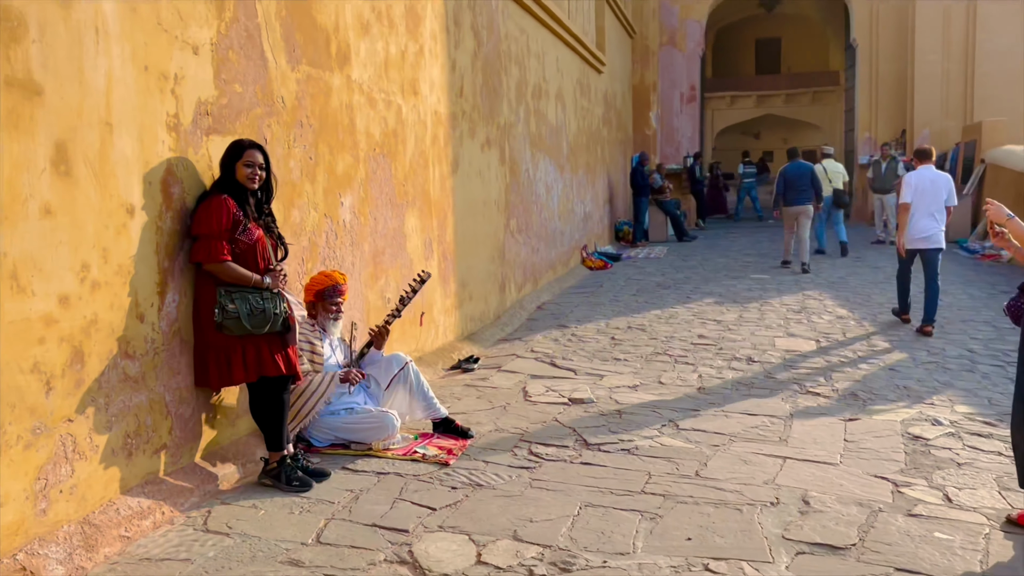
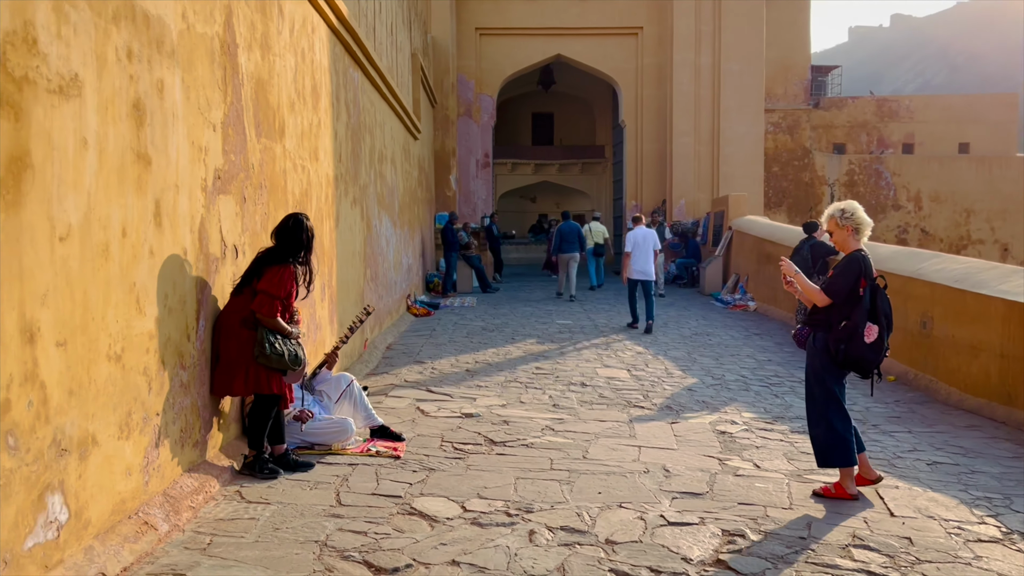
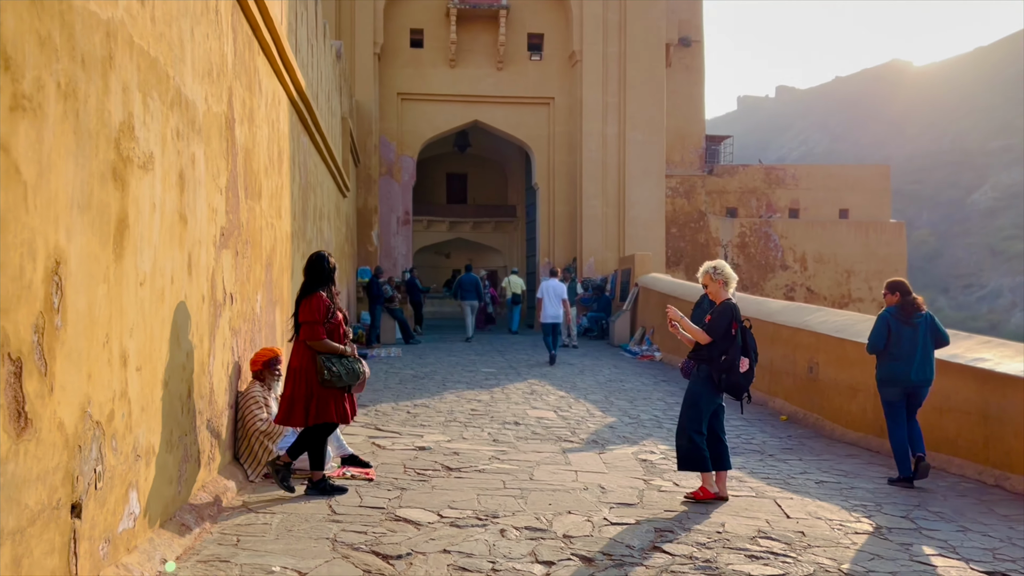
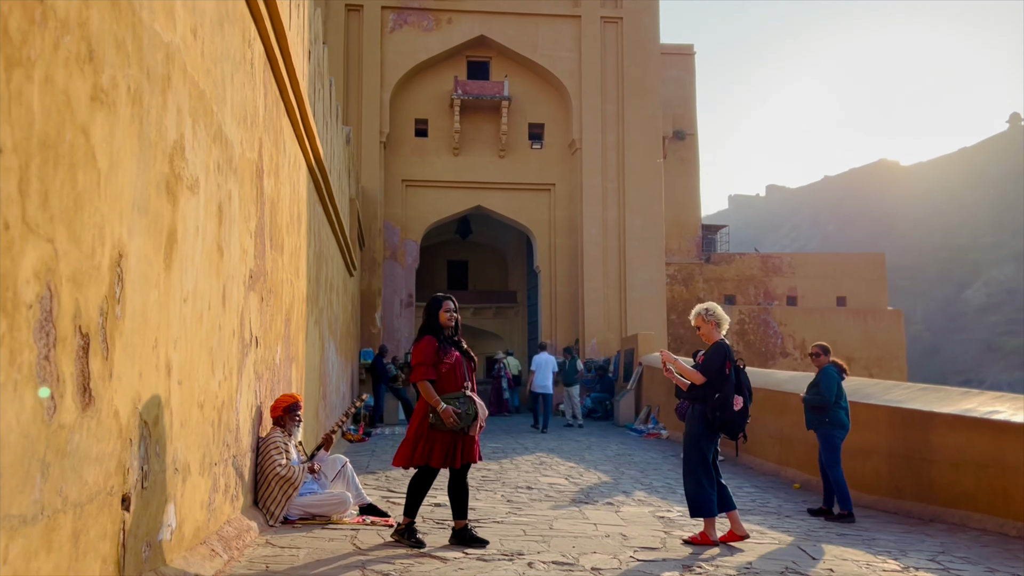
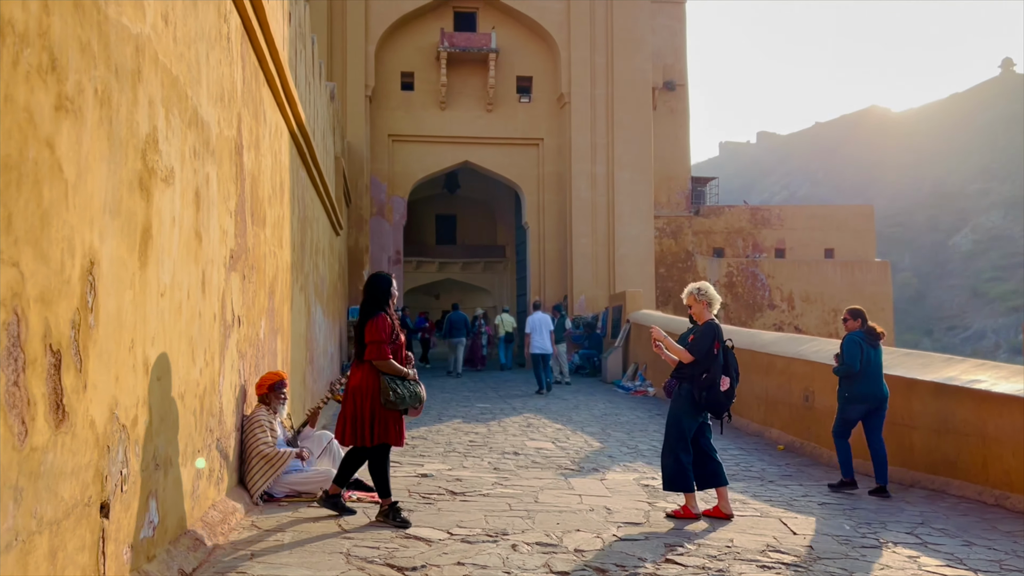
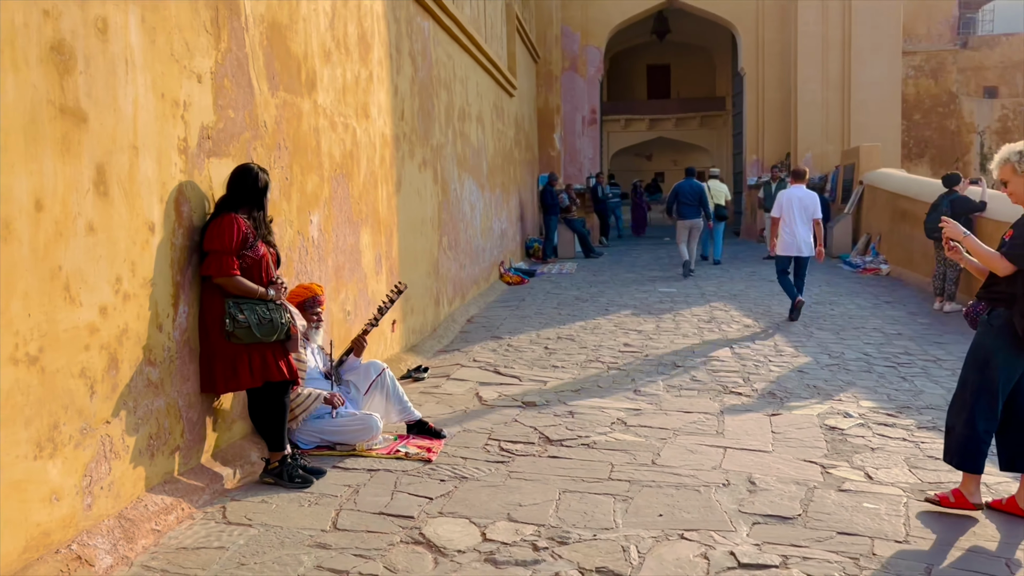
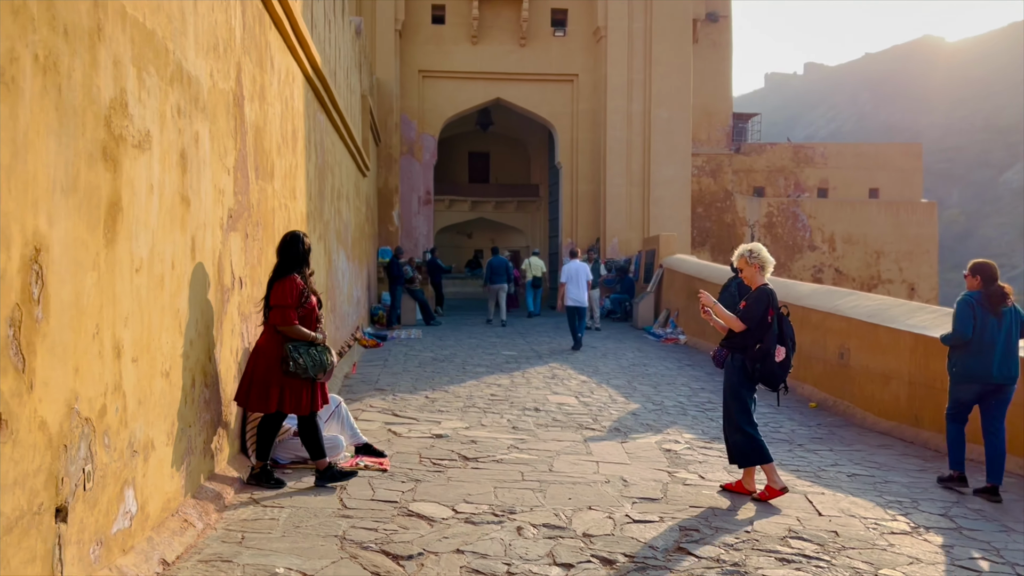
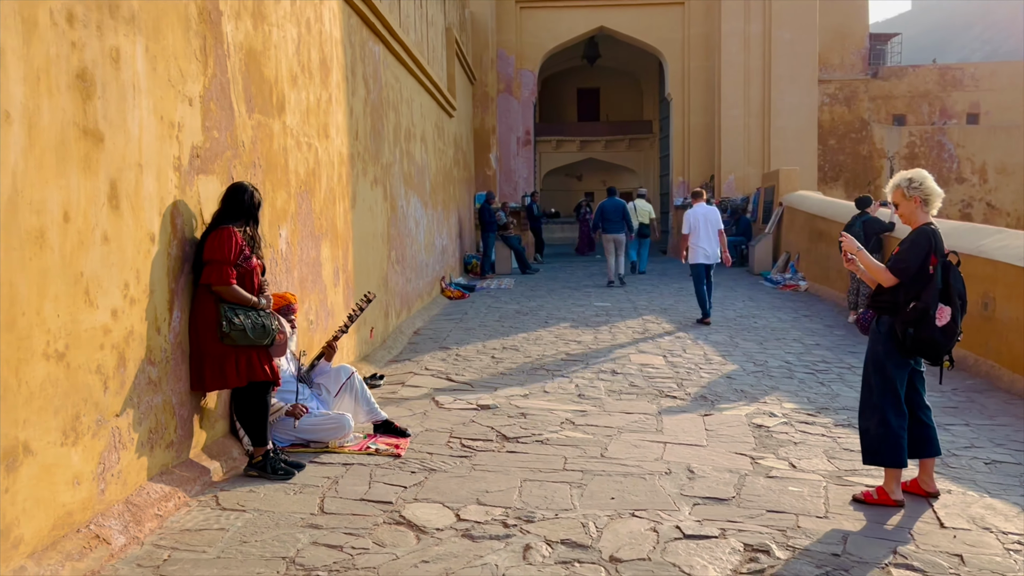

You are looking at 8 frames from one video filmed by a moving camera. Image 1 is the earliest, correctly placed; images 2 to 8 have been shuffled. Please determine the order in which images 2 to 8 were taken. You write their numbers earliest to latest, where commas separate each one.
6, 8, 2, 7, 3, 5, 4
